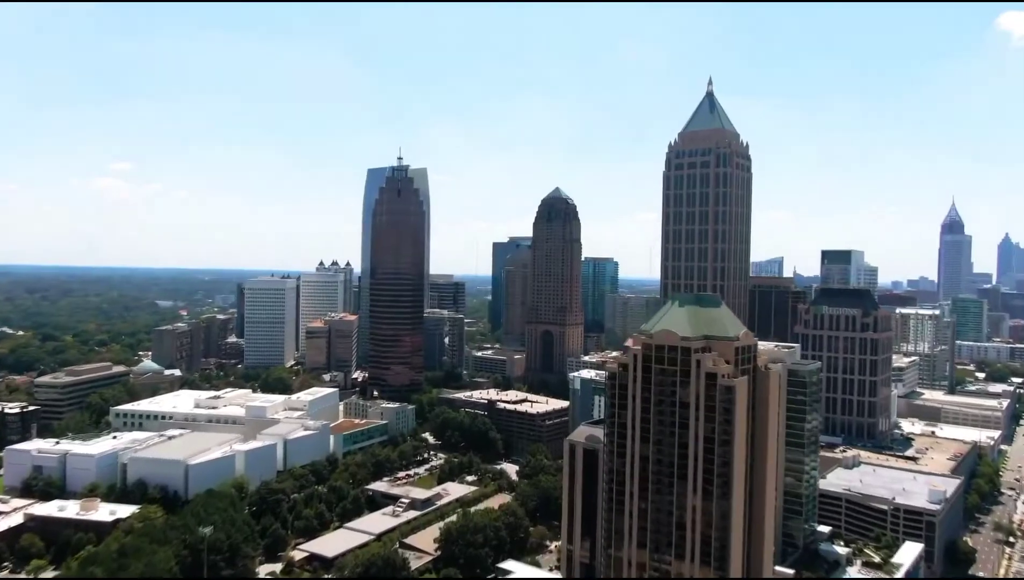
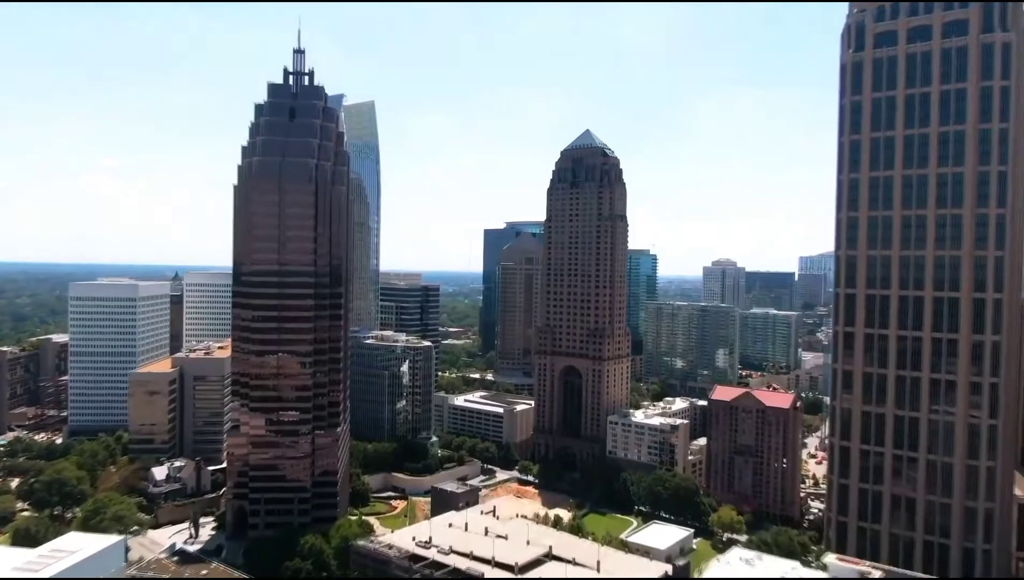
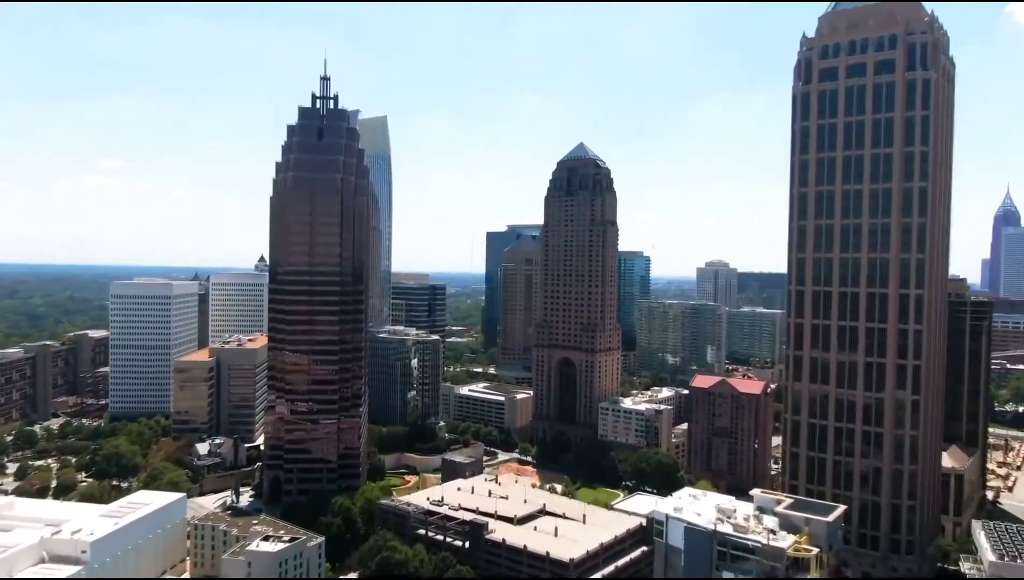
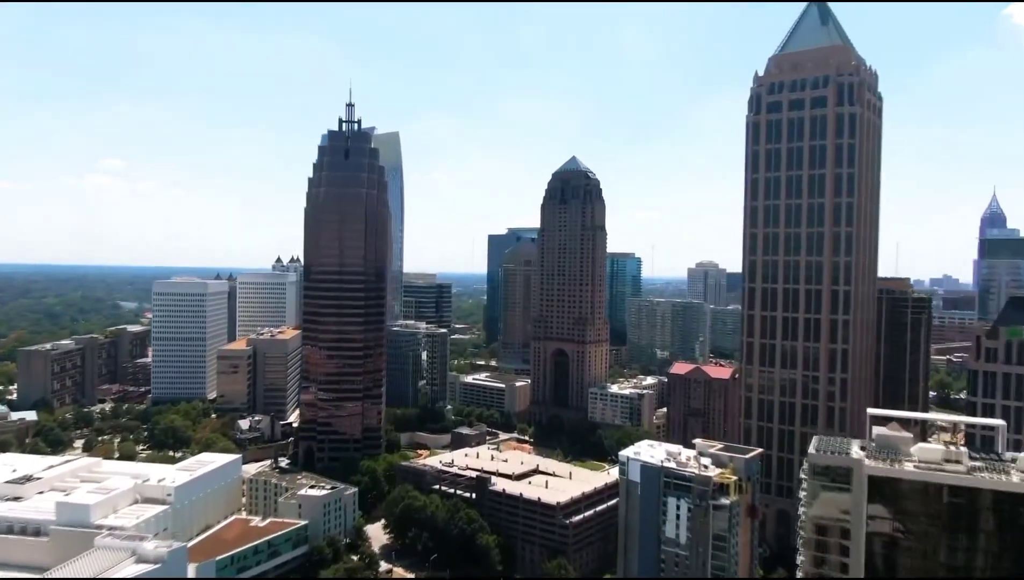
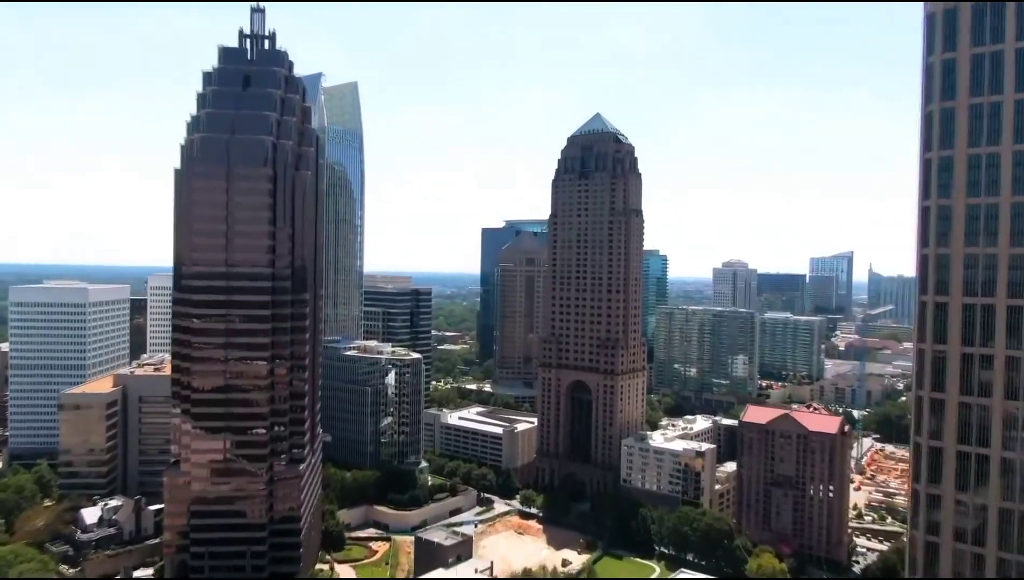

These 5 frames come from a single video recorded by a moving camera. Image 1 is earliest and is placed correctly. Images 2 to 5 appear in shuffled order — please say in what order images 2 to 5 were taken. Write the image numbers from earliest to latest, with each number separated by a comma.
4, 3, 2, 5
